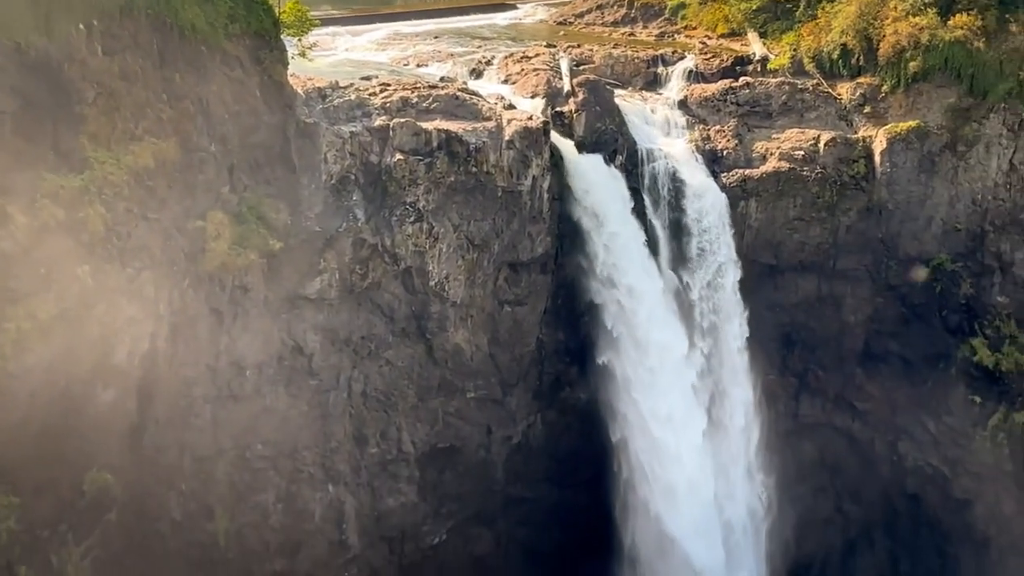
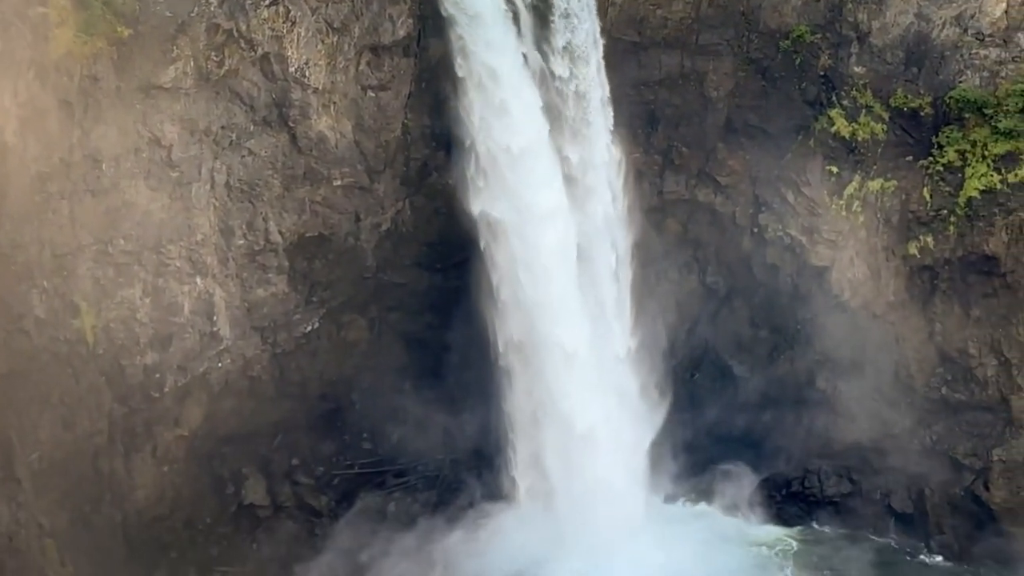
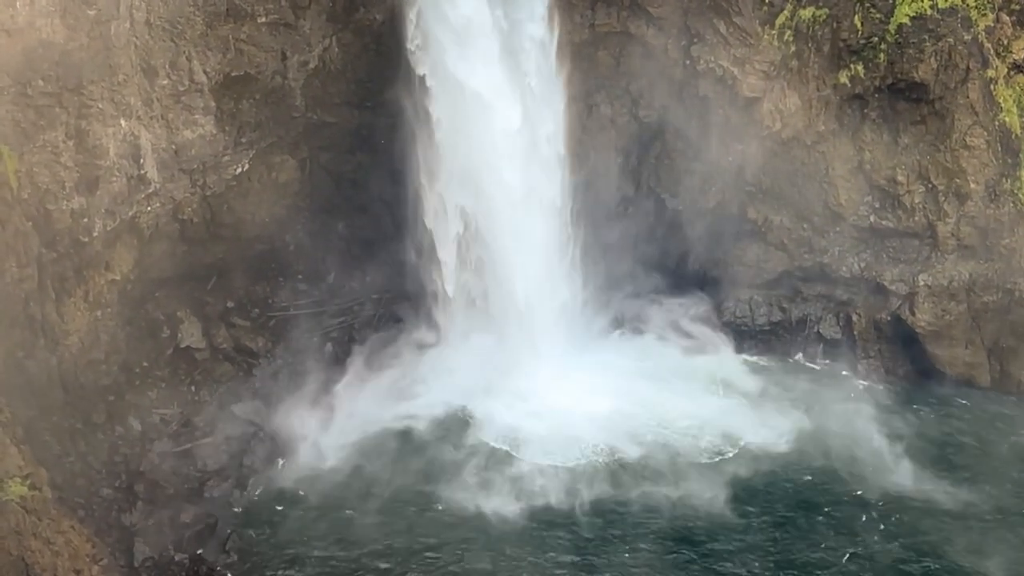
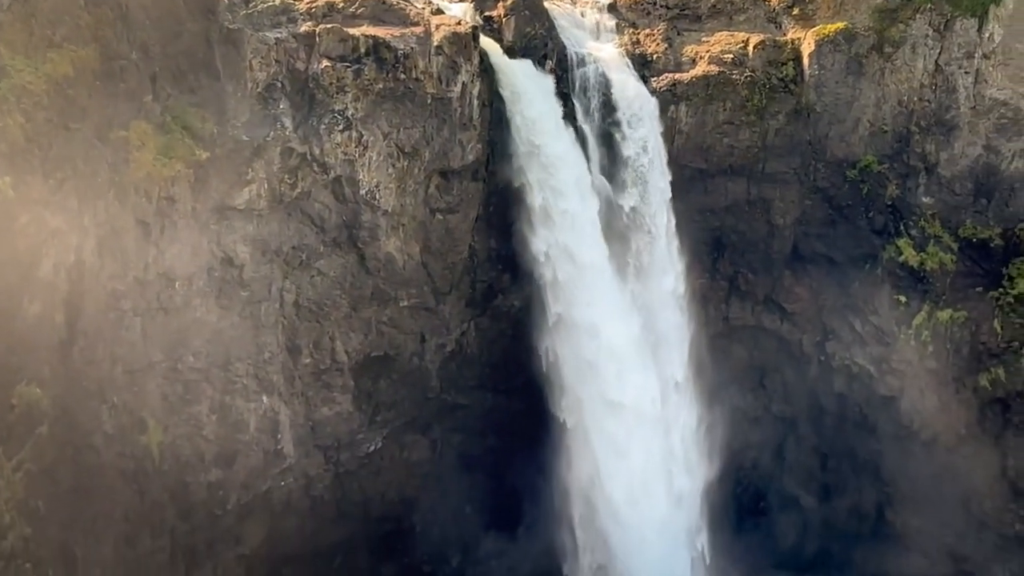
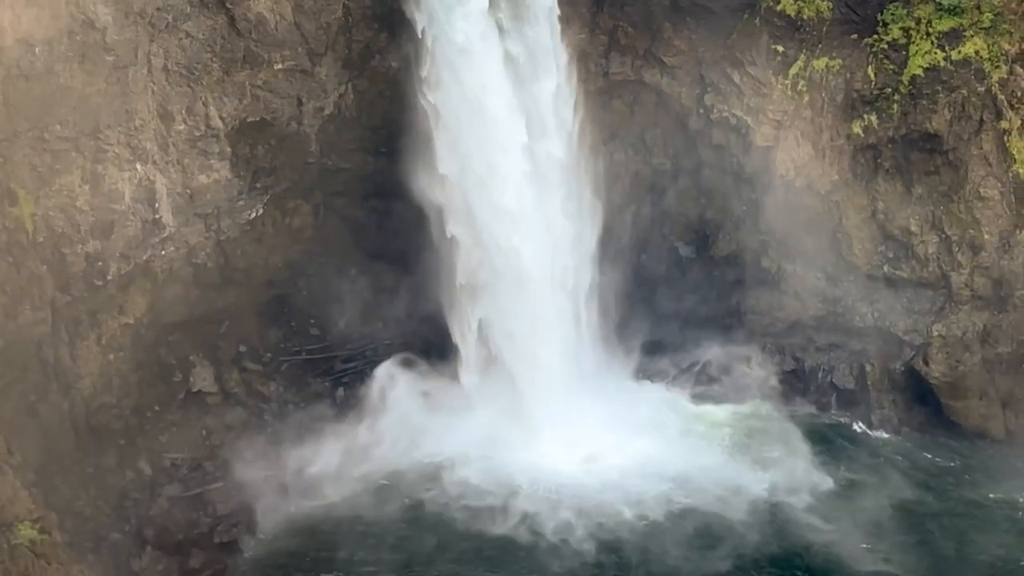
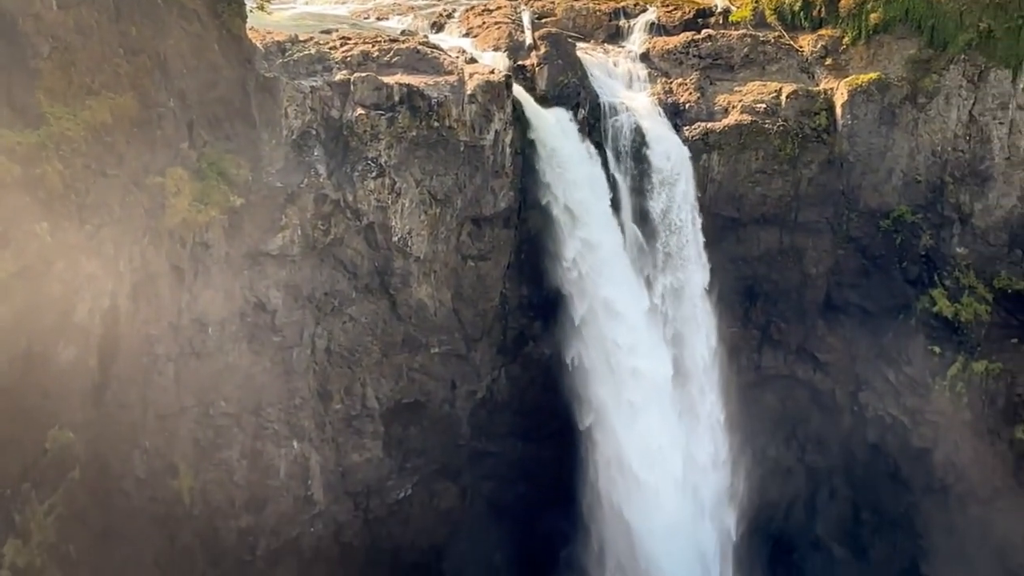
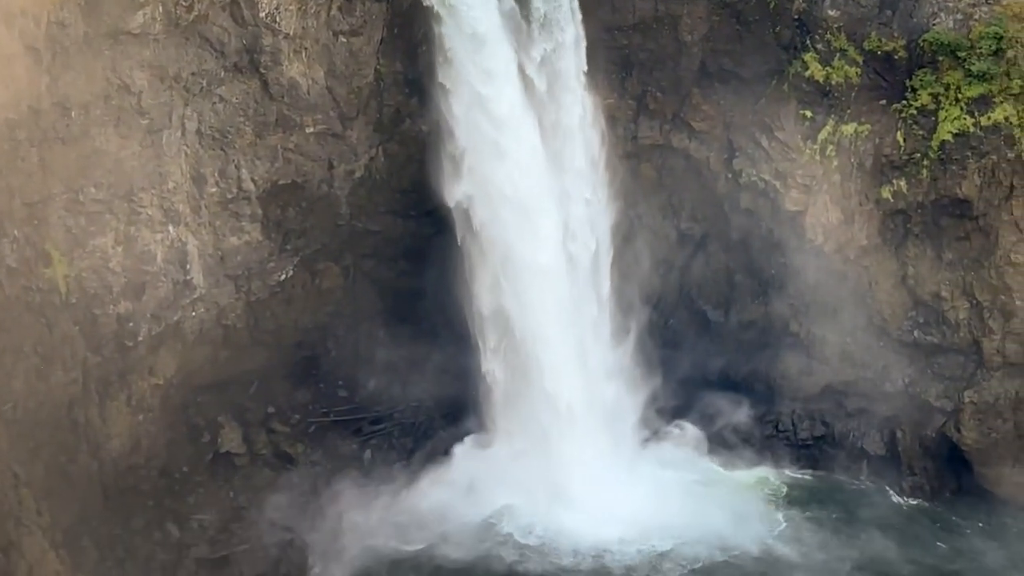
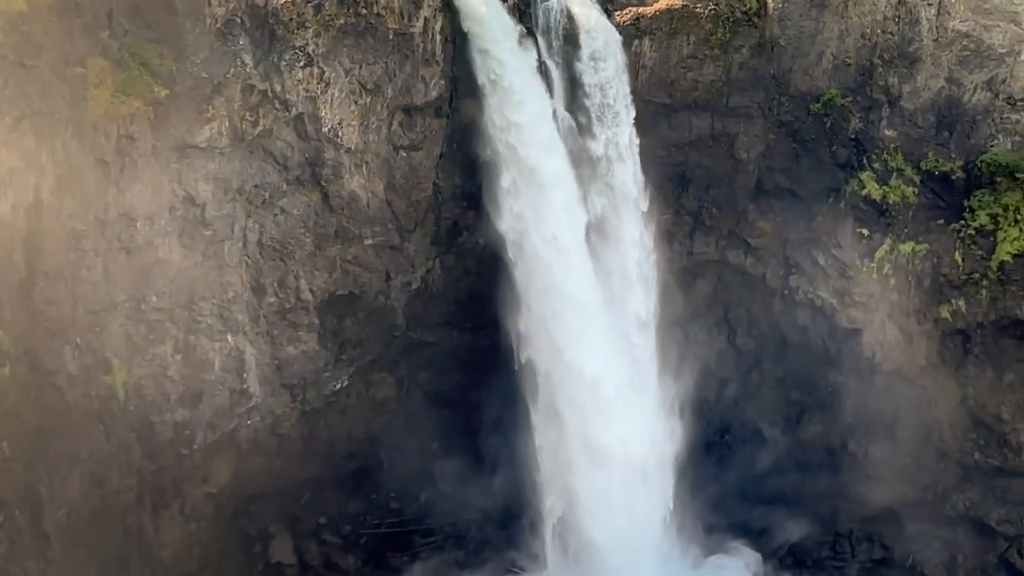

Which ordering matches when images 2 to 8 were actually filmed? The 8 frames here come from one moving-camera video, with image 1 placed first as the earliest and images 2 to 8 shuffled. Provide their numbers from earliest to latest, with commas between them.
6, 4, 8, 2, 7, 5, 3
